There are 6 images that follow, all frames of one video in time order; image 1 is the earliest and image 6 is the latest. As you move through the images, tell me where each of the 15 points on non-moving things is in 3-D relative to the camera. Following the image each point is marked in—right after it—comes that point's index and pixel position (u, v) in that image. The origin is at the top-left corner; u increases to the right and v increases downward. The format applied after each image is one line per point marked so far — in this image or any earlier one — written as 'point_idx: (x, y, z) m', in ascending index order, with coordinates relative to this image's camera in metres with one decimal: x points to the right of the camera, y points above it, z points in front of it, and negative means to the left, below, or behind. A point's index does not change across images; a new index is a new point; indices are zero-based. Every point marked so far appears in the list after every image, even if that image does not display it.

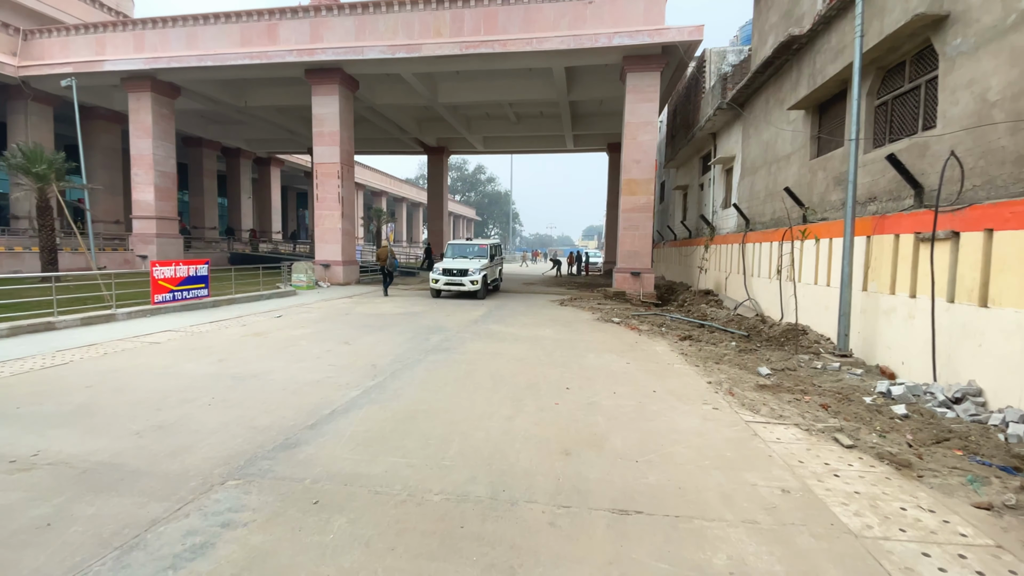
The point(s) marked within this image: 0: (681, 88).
0: (+6.7, +7.9, +19.3) m
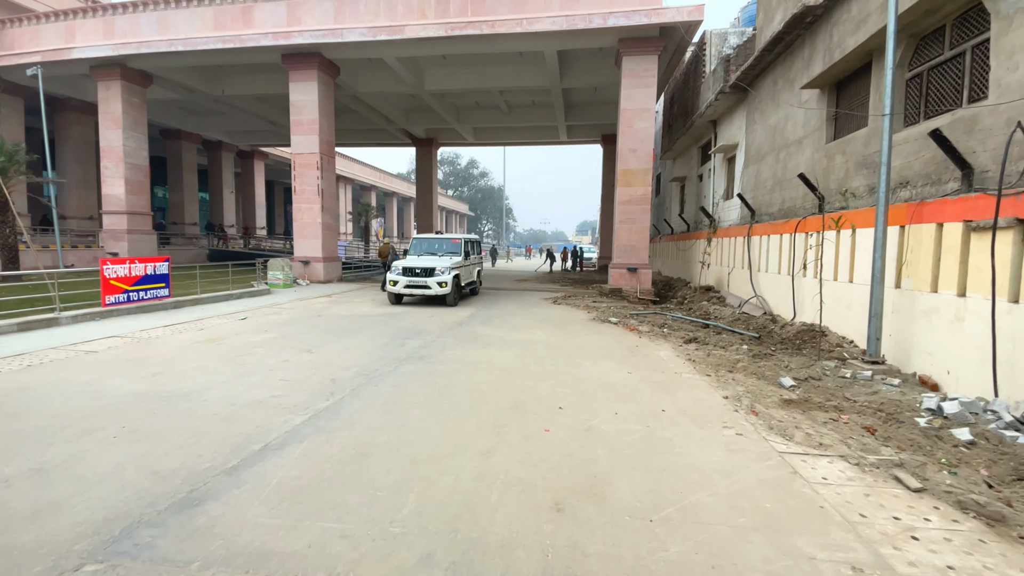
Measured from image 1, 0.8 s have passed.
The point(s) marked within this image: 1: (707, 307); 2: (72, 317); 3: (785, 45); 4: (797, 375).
0: (+6.3, +8.1, +18.3) m
1: (+4.7, -0.5, +11.5) m
2: (-8.0, -0.5, +8.8) m
3: (+5.7, +5.0, +10.1) m
4: (+3.5, -1.1, +5.9) m
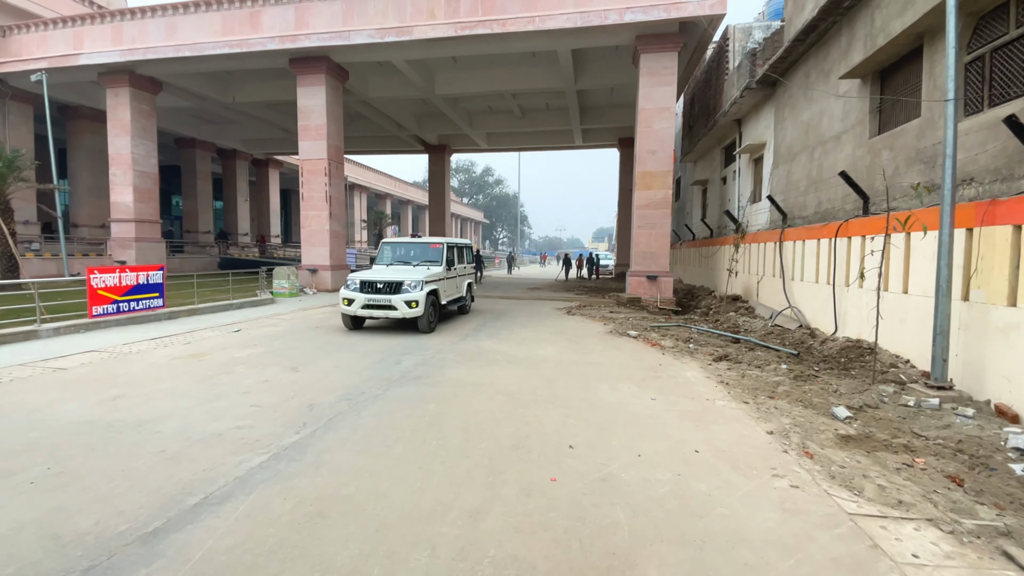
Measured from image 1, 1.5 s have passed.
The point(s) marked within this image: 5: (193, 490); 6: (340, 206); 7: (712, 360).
0: (+6.8, +7.7, +17.5) m
1: (+4.9, -0.7, +10.6) m
2: (-7.8, -0.7, +8.3) m
3: (+5.9, +4.9, +9.2) m
4: (+3.5, -1.2, +5.1) m
5: (-2.0, -1.3, +3.1) m
6: (-6.3, +3.0, +17.6) m
7: (+2.9, -1.0, +7.0) m
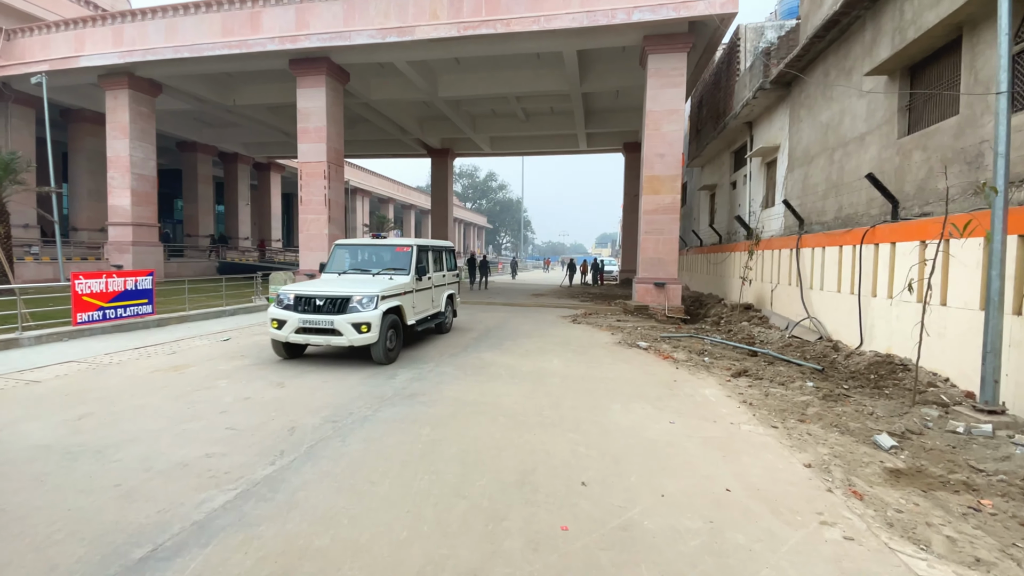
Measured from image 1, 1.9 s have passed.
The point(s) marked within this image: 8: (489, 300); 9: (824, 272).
0: (+7.0, +7.5, +17.1) m
1: (+5.0, -0.9, +10.1) m
2: (-7.8, -0.8, +7.9) m
3: (+5.9, +4.7, +8.8) m
4: (+3.6, -1.3, +4.6) m
5: (-2.0, -1.4, +2.7) m
6: (-6.1, +2.8, +17.2) m
7: (+2.9, -1.2, +6.5) m
8: (-0.8, -0.4, +16.6) m
9: (+5.6, +0.3, +8.7) m
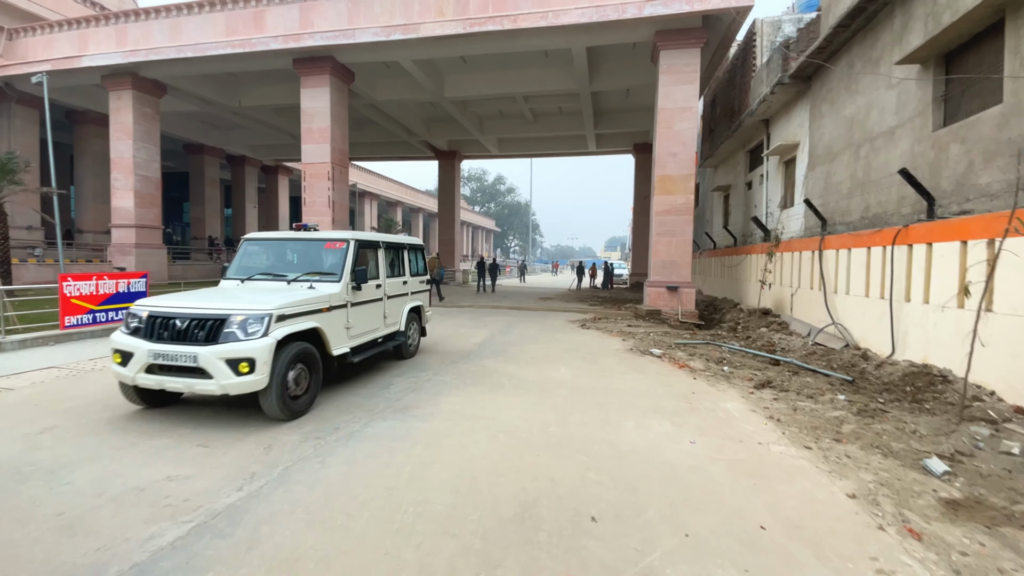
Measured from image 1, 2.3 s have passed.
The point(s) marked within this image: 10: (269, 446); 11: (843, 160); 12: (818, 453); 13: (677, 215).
0: (+7.2, +7.3, +16.6) m
1: (+5.1, -0.9, +9.6) m
2: (-7.7, -0.8, +7.6) m
3: (+6.1, +4.6, +8.2) m
4: (+3.6, -1.4, +4.0) m
5: (-2.0, -1.4, +2.2) m
6: (-5.9, +2.7, +16.9) m
7: (+3.0, -1.2, +6.0) m
8: (-0.5, -0.5, +16.2) m
9: (+5.7, +0.2, +8.2) m
10: (-1.9, -1.3, +3.9) m
11: (+6.3, +2.5, +9.3) m
12: (+2.5, -1.4, +4.0) m
13: (+4.6, +2.0, +13.6) m
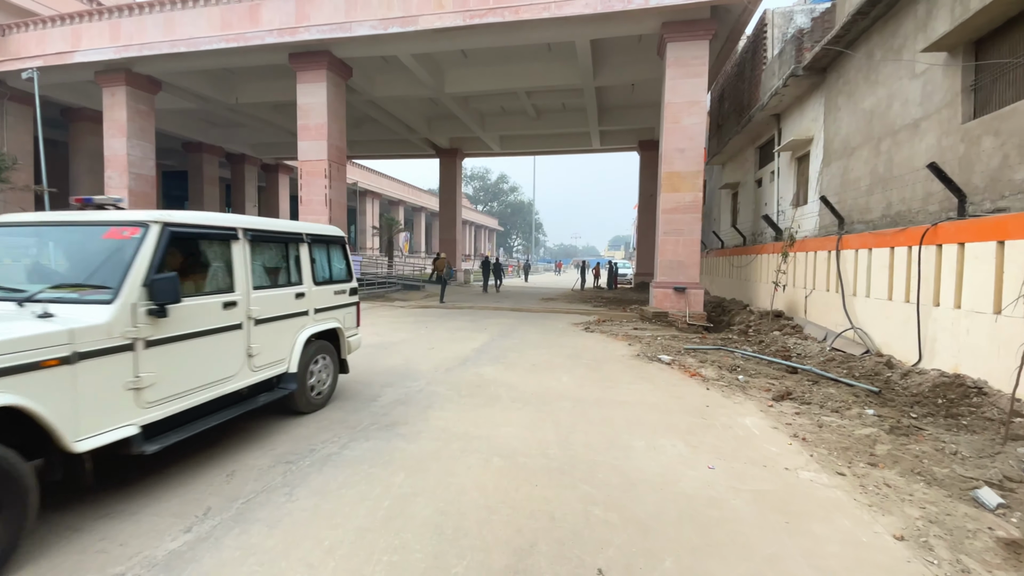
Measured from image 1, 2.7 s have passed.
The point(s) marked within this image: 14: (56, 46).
0: (+7.3, +7.3, +16.1) m
1: (+5.1, -1.0, +9.1) m
2: (-7.7, -0.9, +7.2) m
3: (+6.0, +4.6, +7.7) m
4: (+3.6, -1.4, +3.6) m
5: (-2.1, -1.4, +1.8) m
6: (-5.8, +2.6, +16.5) m
7: (+3.0, -1.3, +5.6) m
8: (-0.5, -0.6, +15.8) m
9: (+5.7, +0.2, +7.7) m
10: (-2.0, -1.3, +3.4) m
11: (+6.3, +2.4, +8.8) m
12: (+2.5, -1.4, +3.5) m
13: (+4.7, +2.0, +13.1) m
14: (-16.5, +8.8, +17.5) m
